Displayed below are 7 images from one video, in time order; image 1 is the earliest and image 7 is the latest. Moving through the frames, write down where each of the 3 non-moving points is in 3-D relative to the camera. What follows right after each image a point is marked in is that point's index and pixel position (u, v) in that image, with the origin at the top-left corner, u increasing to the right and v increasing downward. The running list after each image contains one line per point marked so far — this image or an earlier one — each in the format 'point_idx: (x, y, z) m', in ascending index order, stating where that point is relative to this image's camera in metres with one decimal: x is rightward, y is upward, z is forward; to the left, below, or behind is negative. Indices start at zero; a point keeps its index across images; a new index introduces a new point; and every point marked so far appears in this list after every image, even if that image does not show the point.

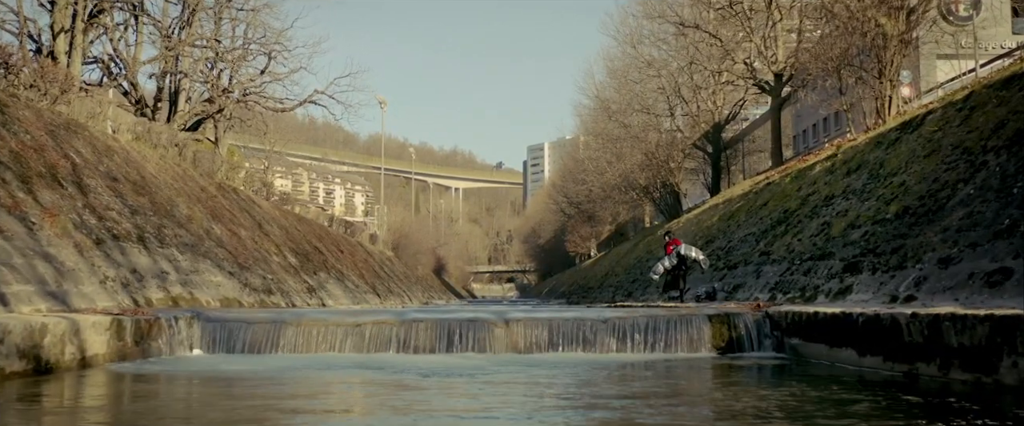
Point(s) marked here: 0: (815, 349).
0: (+3.6, -1.6, +11.6) m
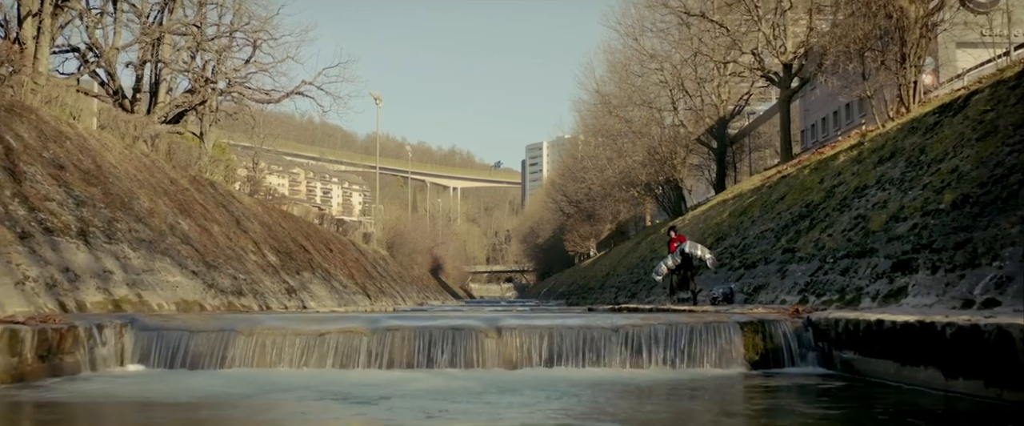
0: (+3.6, -1.5, +9.4) m
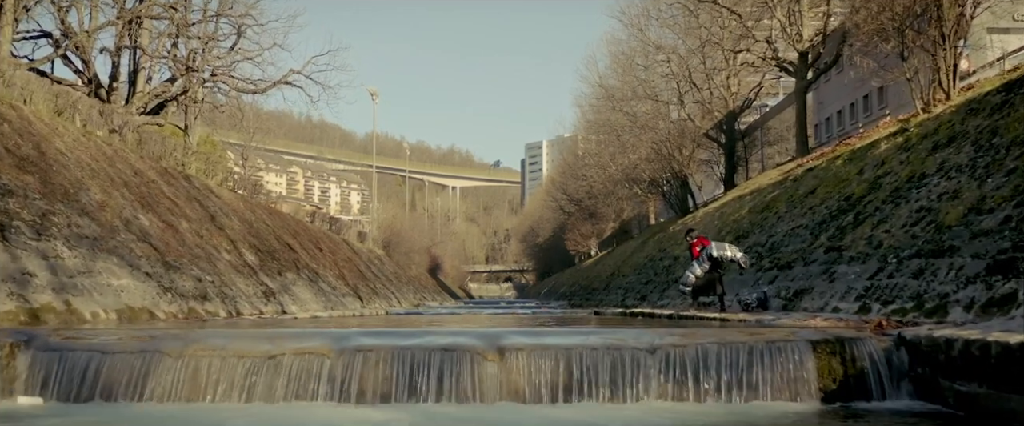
0: (+3.6, -1.4, +6.9) m
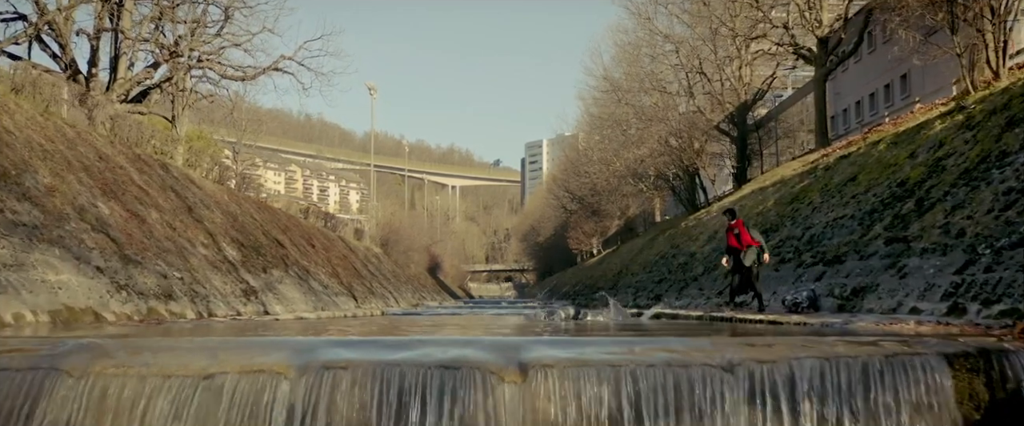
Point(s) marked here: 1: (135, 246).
0: (+3.8, -1.1, +4.6) m
1: (-6.6, -0.6, +16.8) m
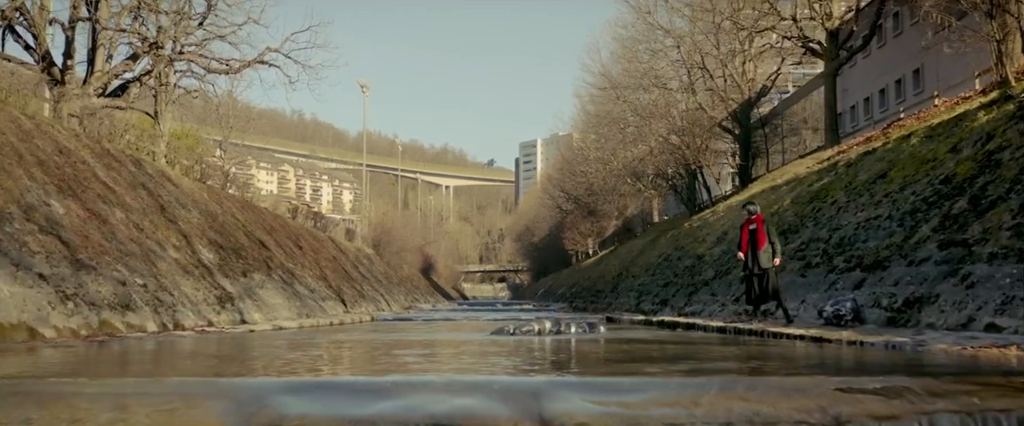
0: (+3.9, -1.1, +2.9) m
1: (-6.5, -0.6, +15.0) m
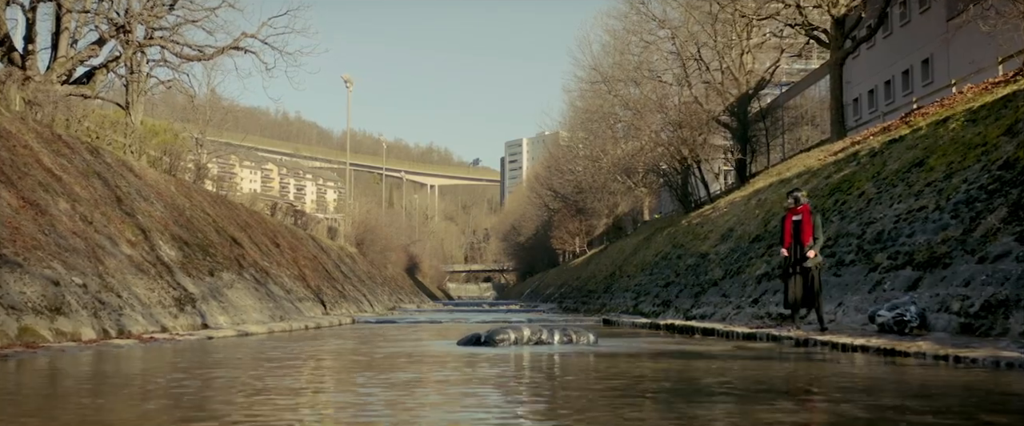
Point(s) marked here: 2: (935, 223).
0: (+4.1, -1.0, +0.9) m
1: (-6.6, -0.4, +12.8) m
2: (+6.1, -0.1, +14.0) m
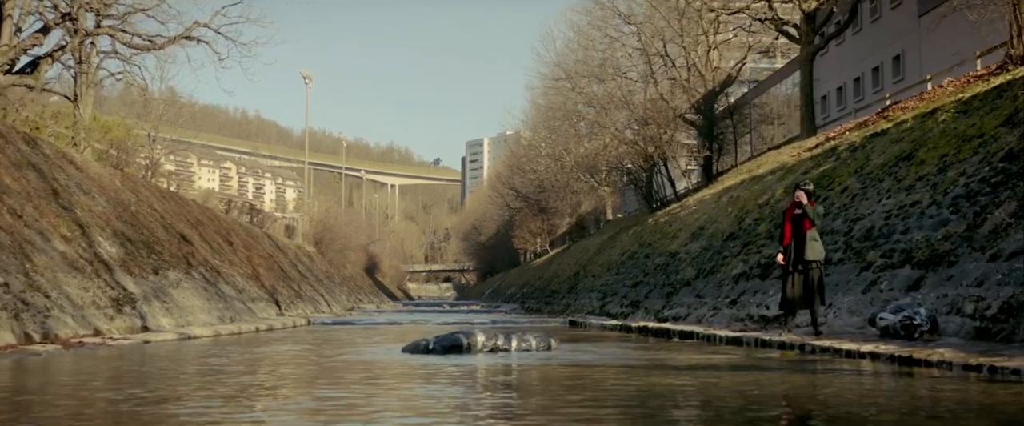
0: (+4.2, -0.9, -0.1) m
1: (-6.9, -0.3, +11.4) m
2: (+5.7, -0.1, +13.2) m
